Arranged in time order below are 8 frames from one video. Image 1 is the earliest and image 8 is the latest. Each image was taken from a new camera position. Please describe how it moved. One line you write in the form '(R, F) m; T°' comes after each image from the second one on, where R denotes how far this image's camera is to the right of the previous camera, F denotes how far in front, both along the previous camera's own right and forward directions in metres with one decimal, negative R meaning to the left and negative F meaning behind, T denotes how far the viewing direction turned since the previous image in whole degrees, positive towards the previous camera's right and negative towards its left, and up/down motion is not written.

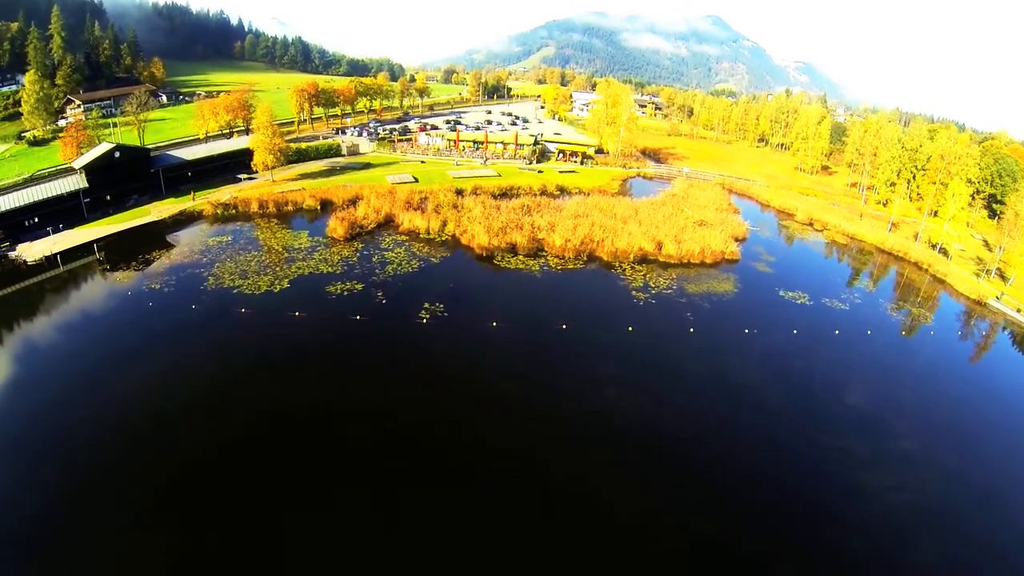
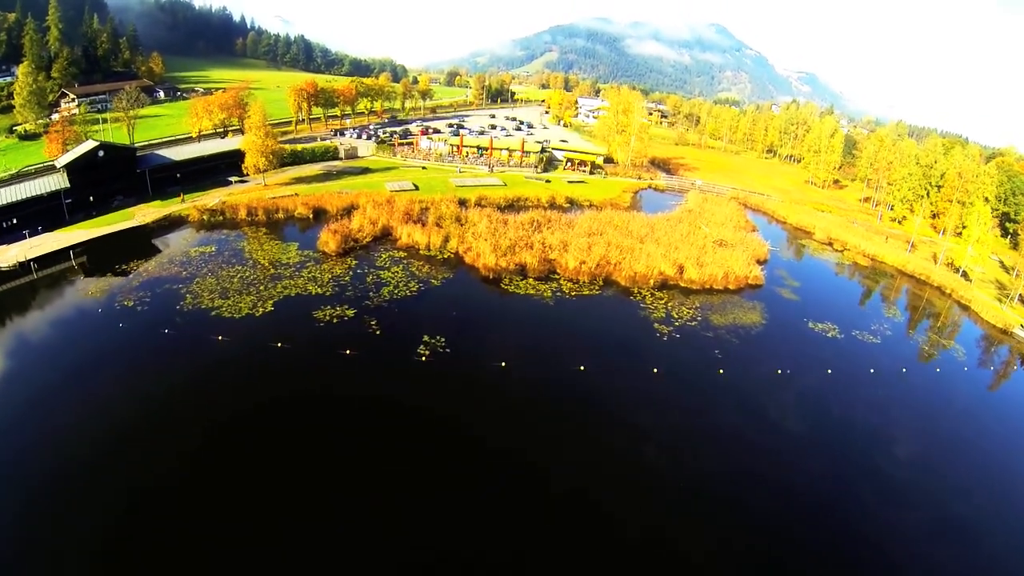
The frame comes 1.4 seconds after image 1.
(-0.3, +2.6) m; 0°
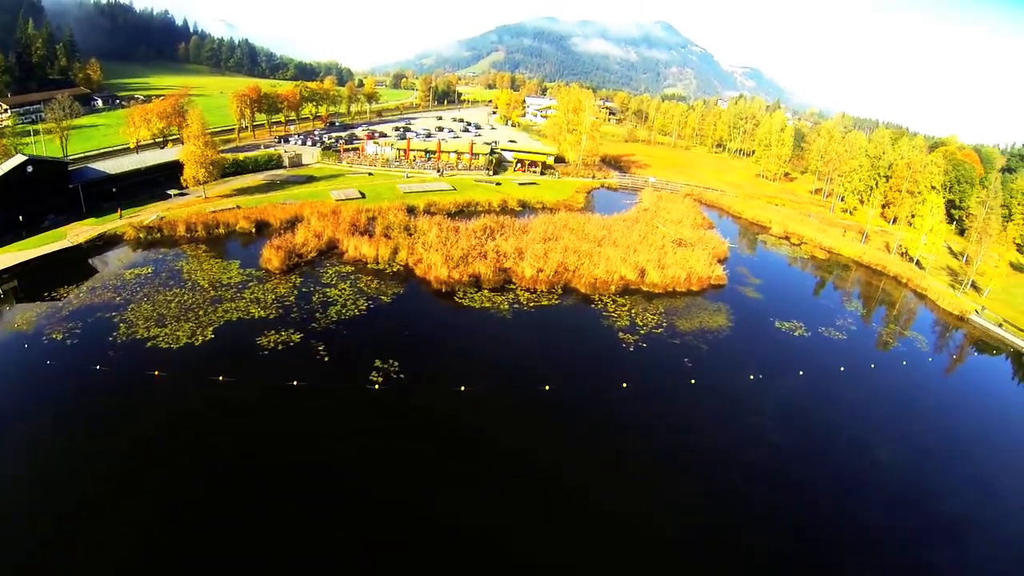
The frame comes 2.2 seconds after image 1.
(-0.1, +1.2) m; +3°
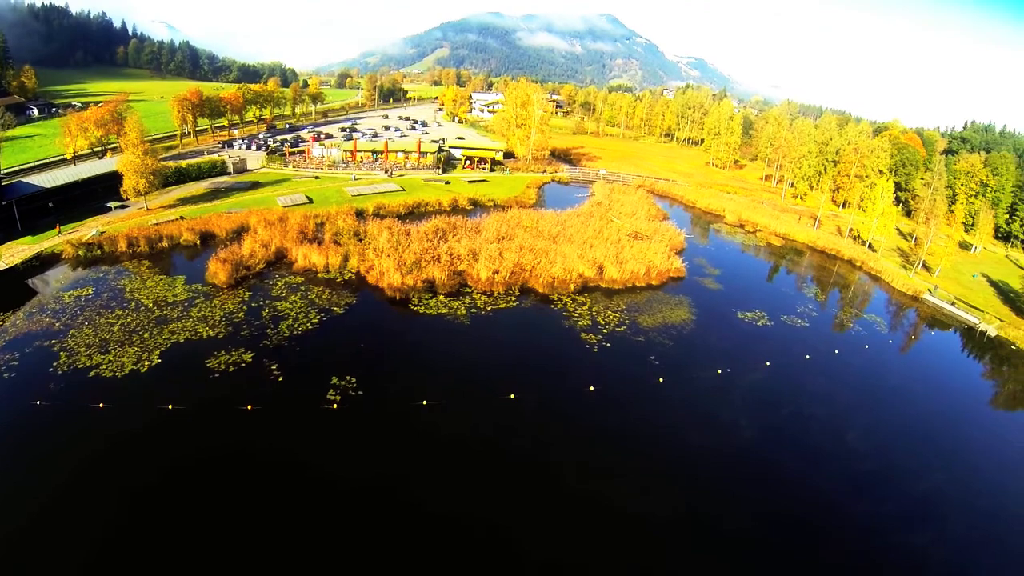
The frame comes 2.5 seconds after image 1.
(-0.1, +0.6) m; +3°
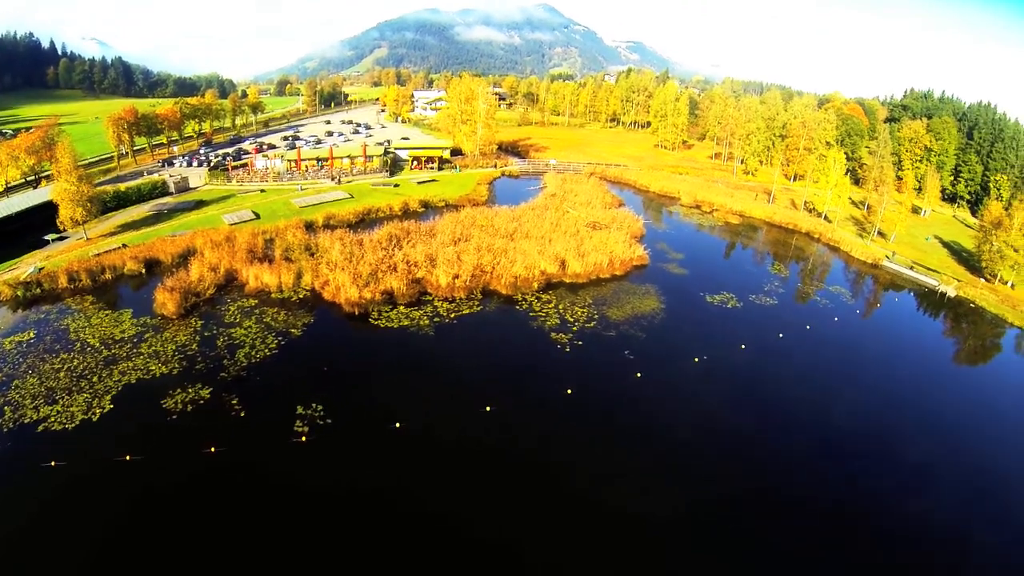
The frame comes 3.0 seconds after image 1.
(-0.2, +0.8) m; +3°
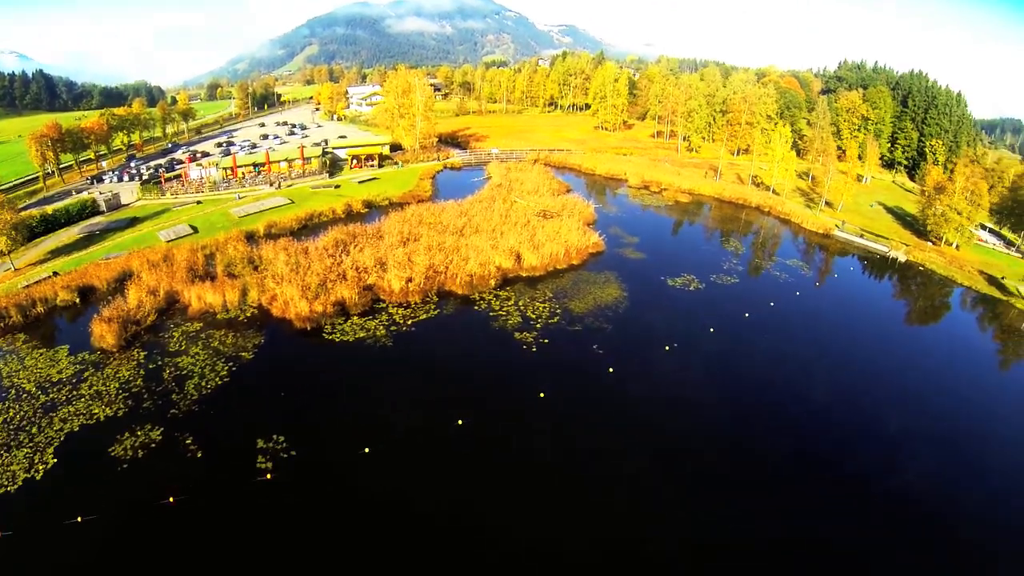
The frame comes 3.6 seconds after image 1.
(-0.3, +1.0) m; +3°
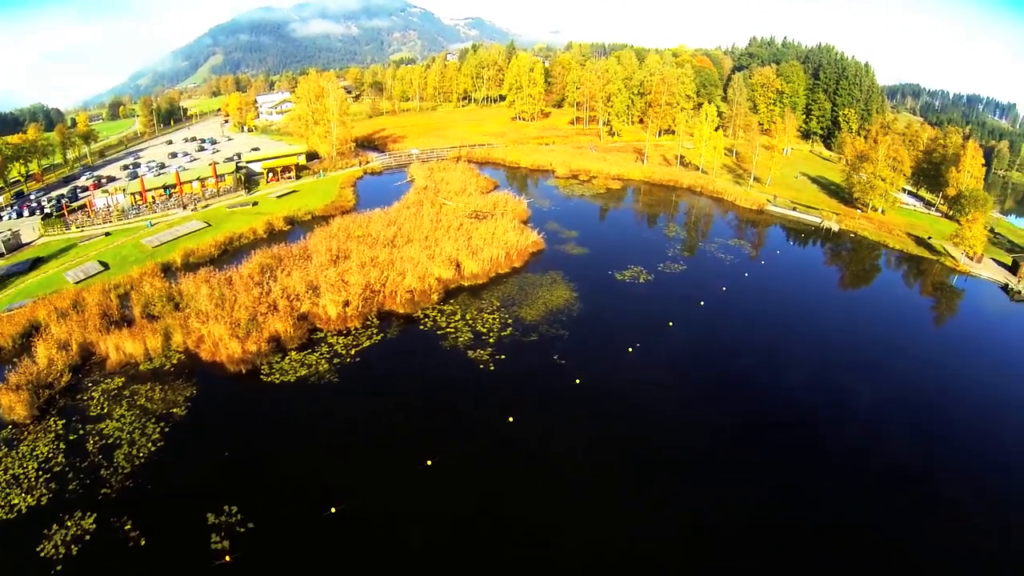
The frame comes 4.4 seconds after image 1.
(-0.5, +1.7) m; +5°
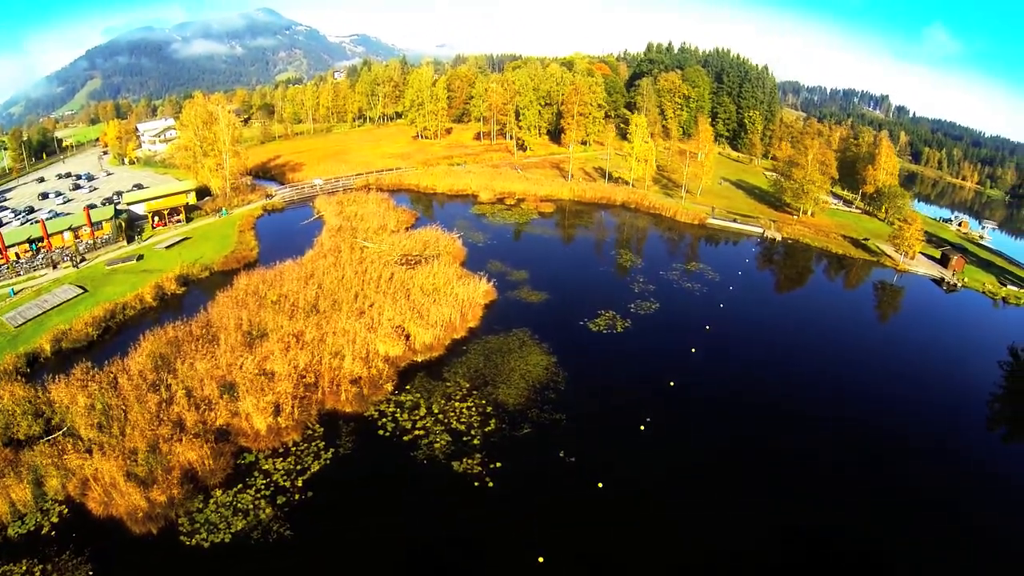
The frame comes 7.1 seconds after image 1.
(-1.8, +5.5) m; +6°
